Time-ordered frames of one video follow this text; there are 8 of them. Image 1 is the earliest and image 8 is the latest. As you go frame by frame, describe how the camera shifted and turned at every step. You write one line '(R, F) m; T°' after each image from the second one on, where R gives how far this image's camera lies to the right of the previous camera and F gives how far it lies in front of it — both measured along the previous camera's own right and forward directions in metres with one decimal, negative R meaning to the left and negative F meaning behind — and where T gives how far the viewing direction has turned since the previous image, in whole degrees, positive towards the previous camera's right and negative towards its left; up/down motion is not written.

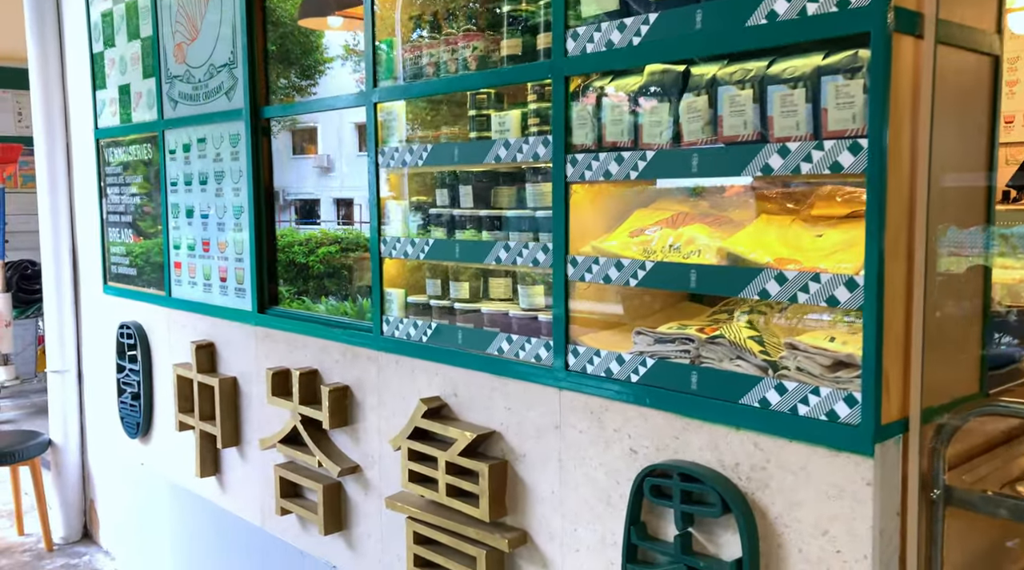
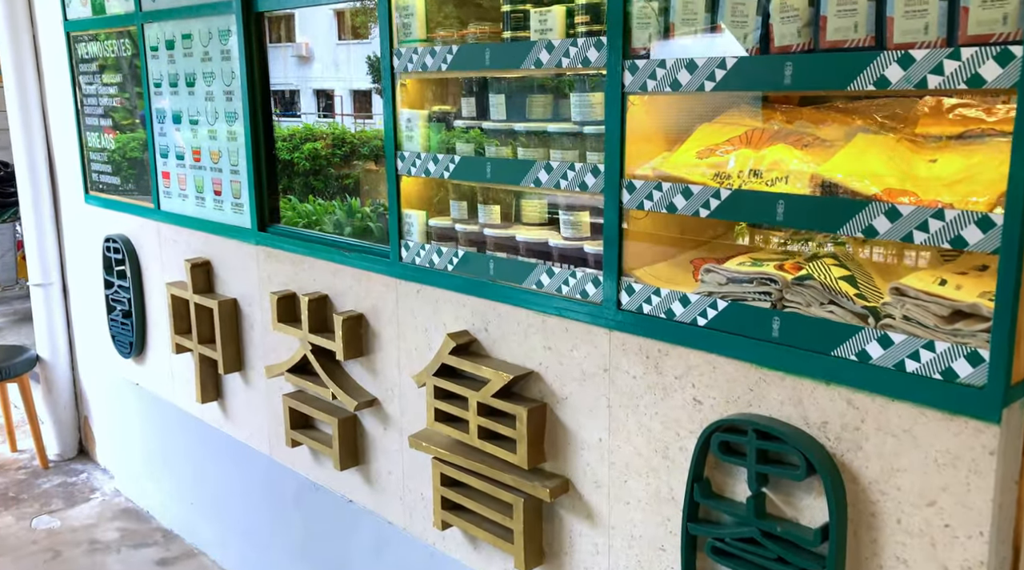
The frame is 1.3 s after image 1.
(-0.1, +0.3) m; +1°
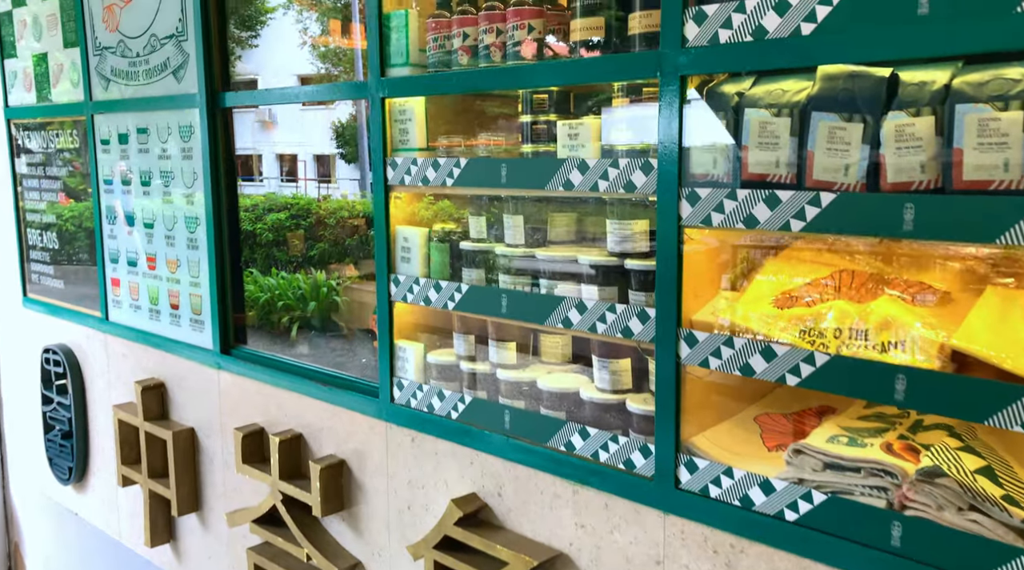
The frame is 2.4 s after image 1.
(-0.1, +0.4) m; +3°
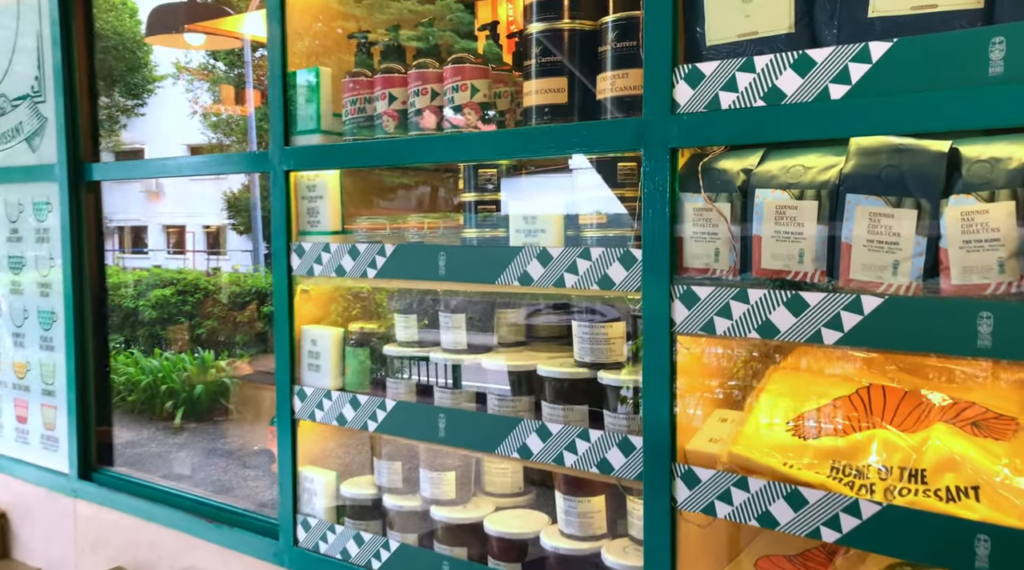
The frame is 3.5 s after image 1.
(-0.1, +0.4) m; +7°
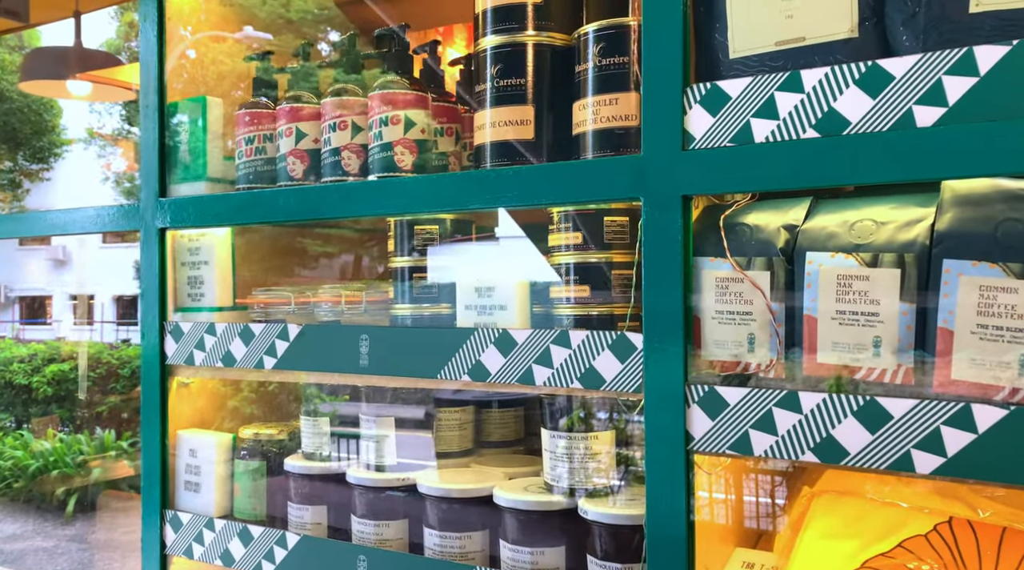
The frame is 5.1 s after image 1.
(0.0, +0.4) m; +5°
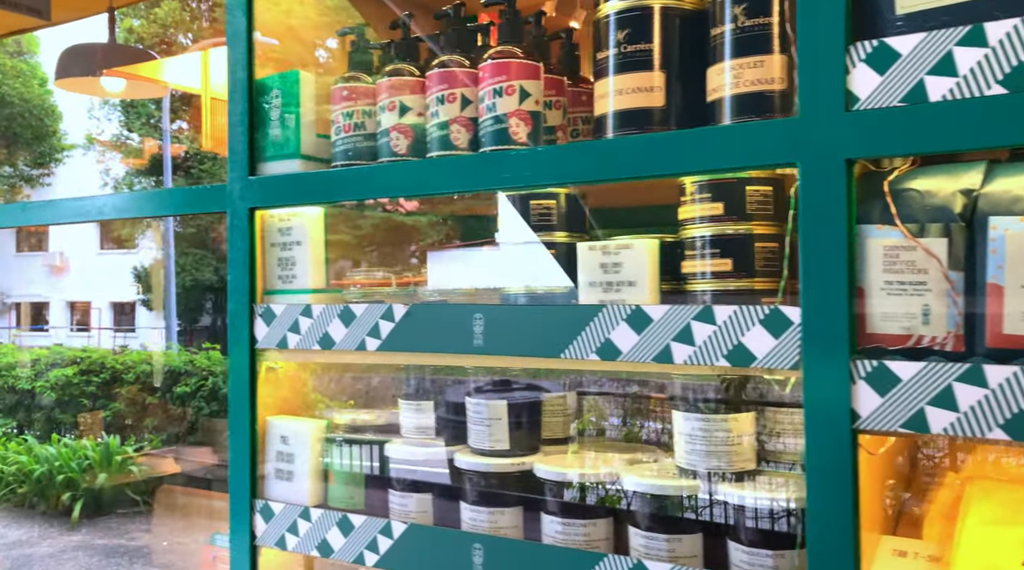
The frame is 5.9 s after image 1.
(-0.2, +0.1) m; 0°
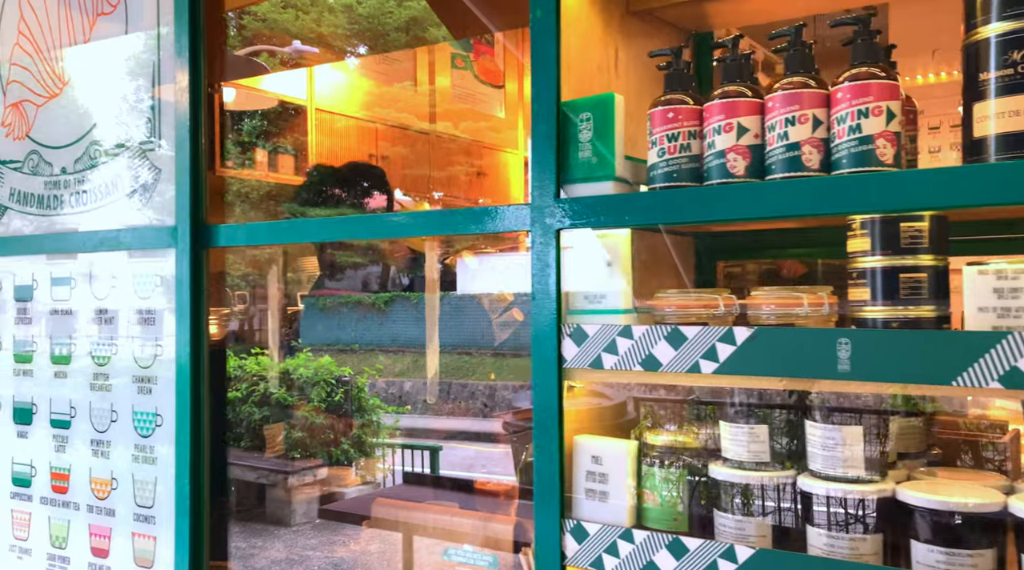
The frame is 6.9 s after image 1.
(-0.4, 0.0) m; -3°
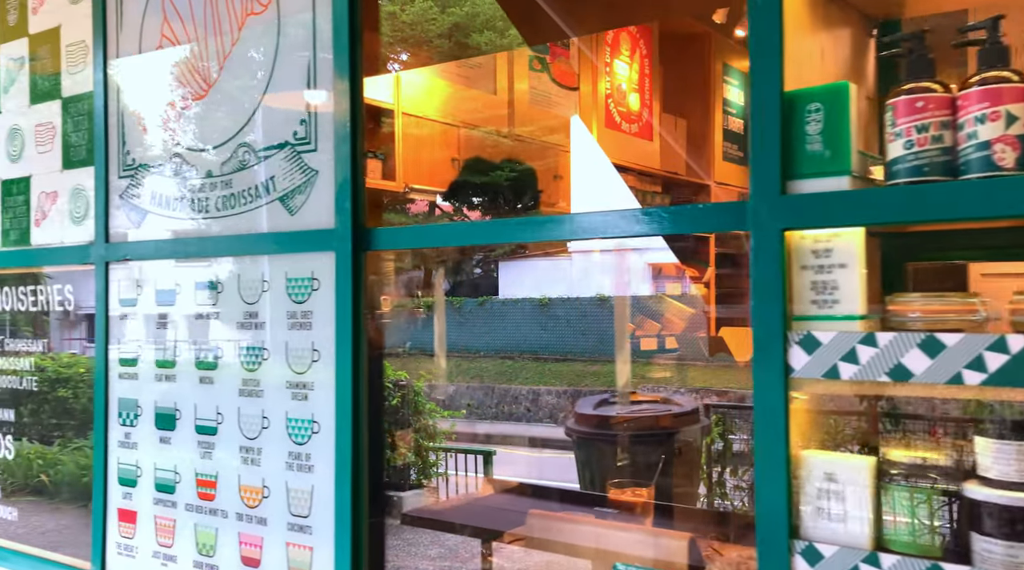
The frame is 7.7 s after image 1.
(-0.3, +0.1) m; -3°
